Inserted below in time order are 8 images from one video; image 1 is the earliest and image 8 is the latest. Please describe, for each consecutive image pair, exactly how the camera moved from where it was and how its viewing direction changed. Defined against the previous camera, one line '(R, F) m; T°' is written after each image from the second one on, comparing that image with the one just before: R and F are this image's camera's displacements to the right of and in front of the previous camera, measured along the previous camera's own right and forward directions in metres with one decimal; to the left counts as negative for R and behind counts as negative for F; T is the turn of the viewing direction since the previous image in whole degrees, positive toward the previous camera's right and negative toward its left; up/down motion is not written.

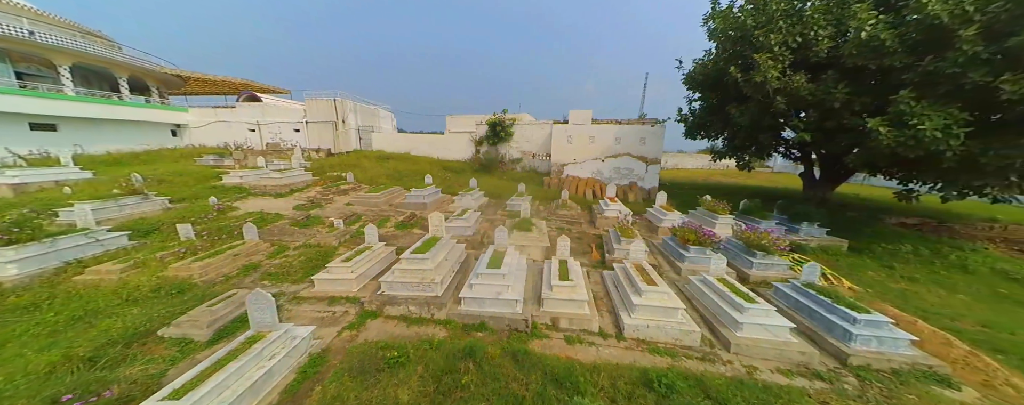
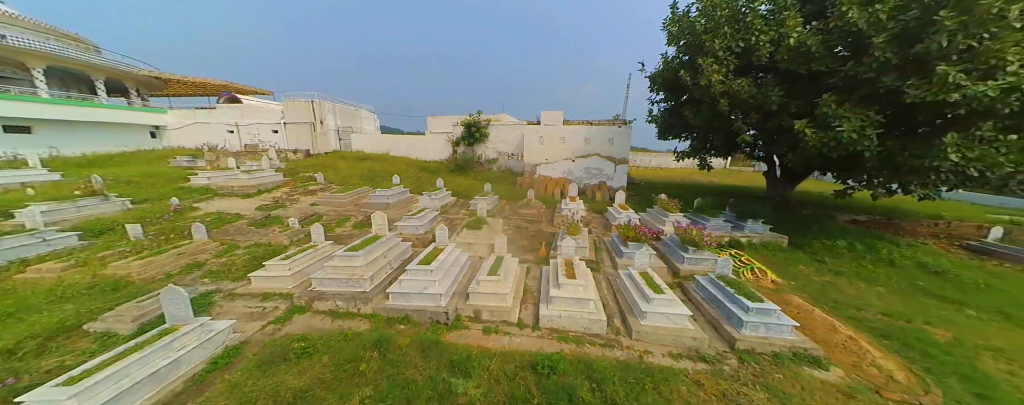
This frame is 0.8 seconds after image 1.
(+1.1, -0.2) m; +1°
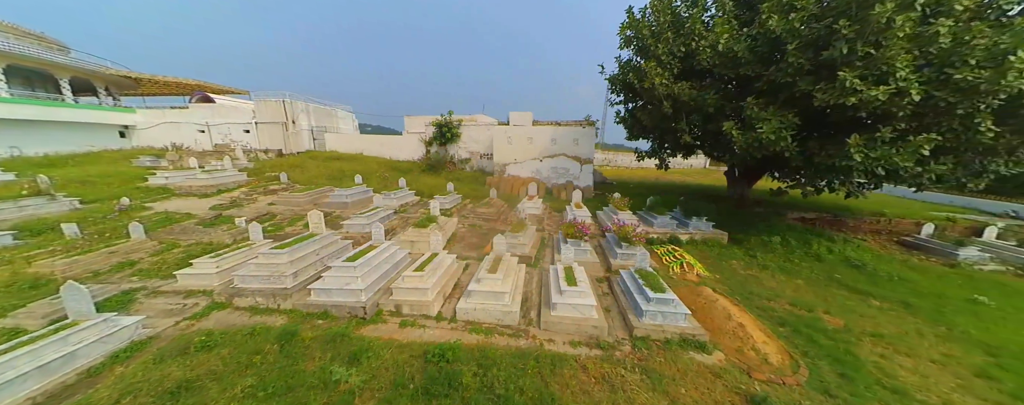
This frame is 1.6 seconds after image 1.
(+1.2, -0.2) m; +1°
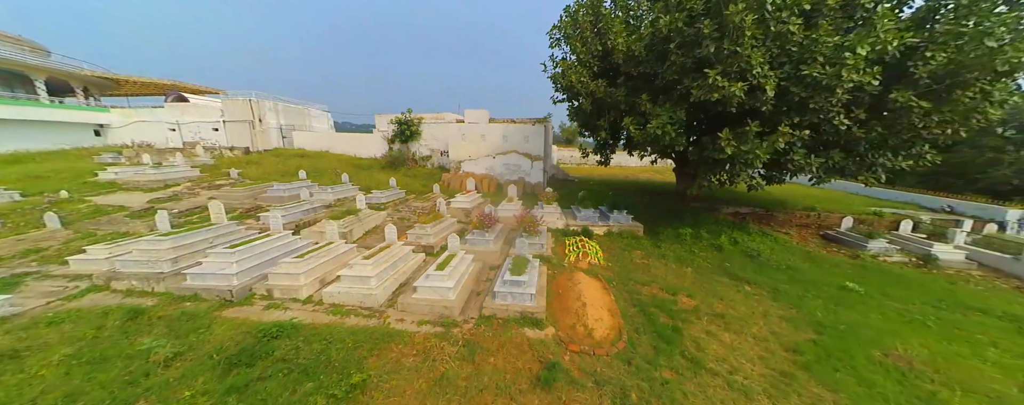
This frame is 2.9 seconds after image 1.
(+2.2, -0.3) m; 0°
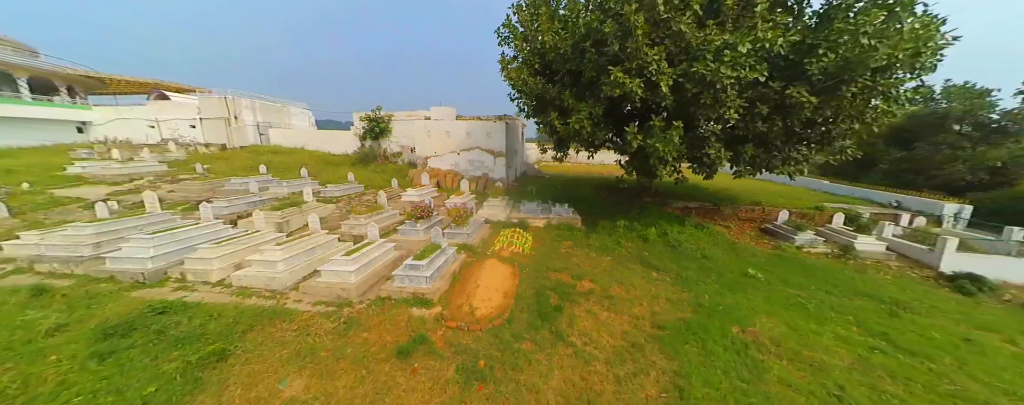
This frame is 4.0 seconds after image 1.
(+1.7, -0.3) m; 0°
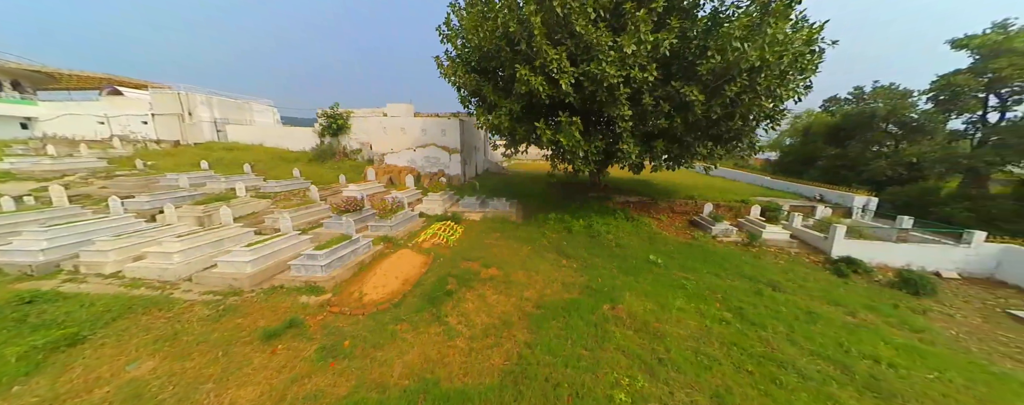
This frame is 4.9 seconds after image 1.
(+1.6, -0.3) m; +3°
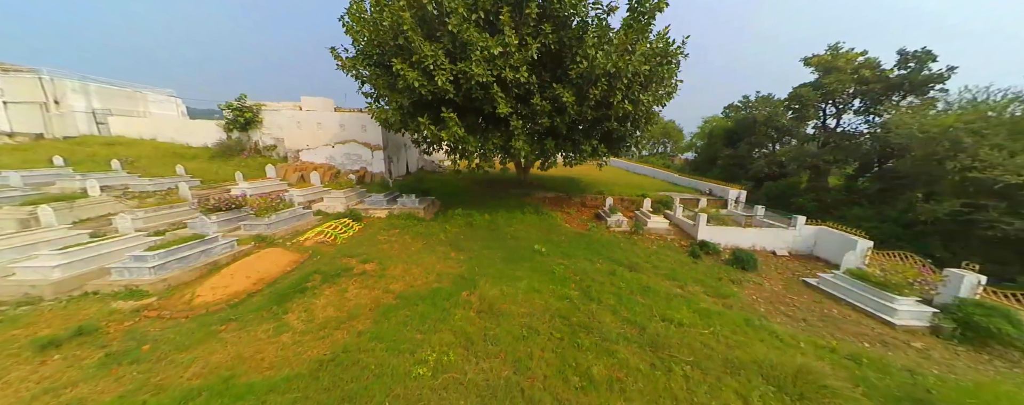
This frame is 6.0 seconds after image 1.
(+1.7, -0.3) m; +8°
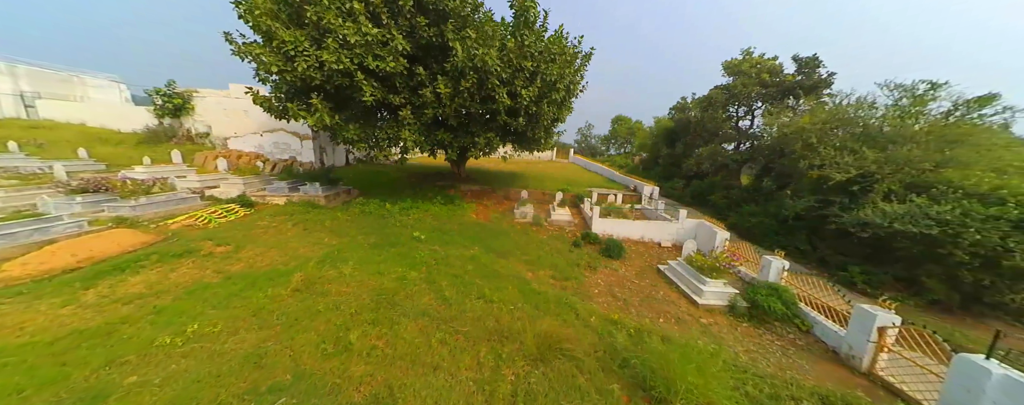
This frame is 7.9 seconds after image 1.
(+2.6, -0.3) m; +2°
